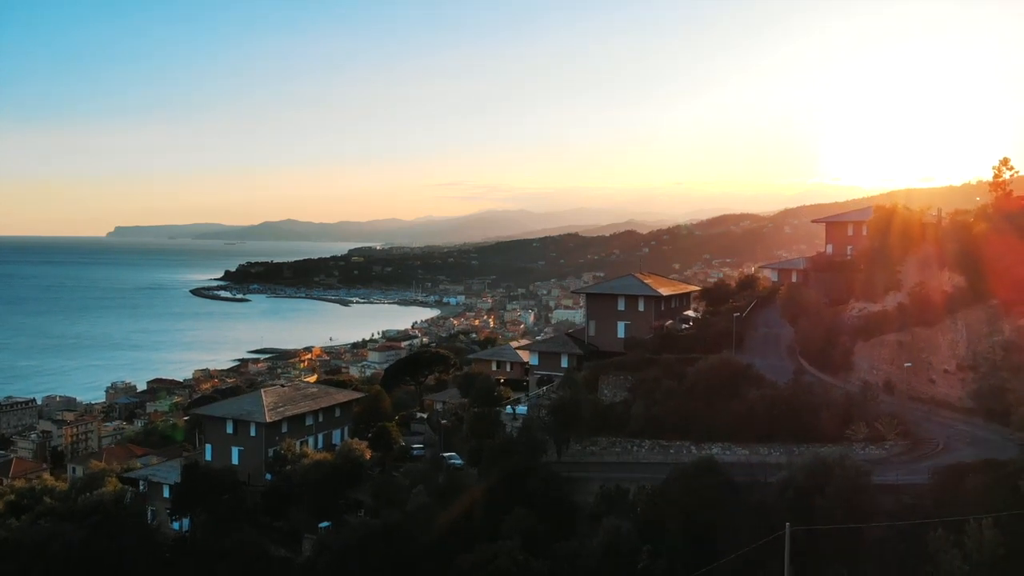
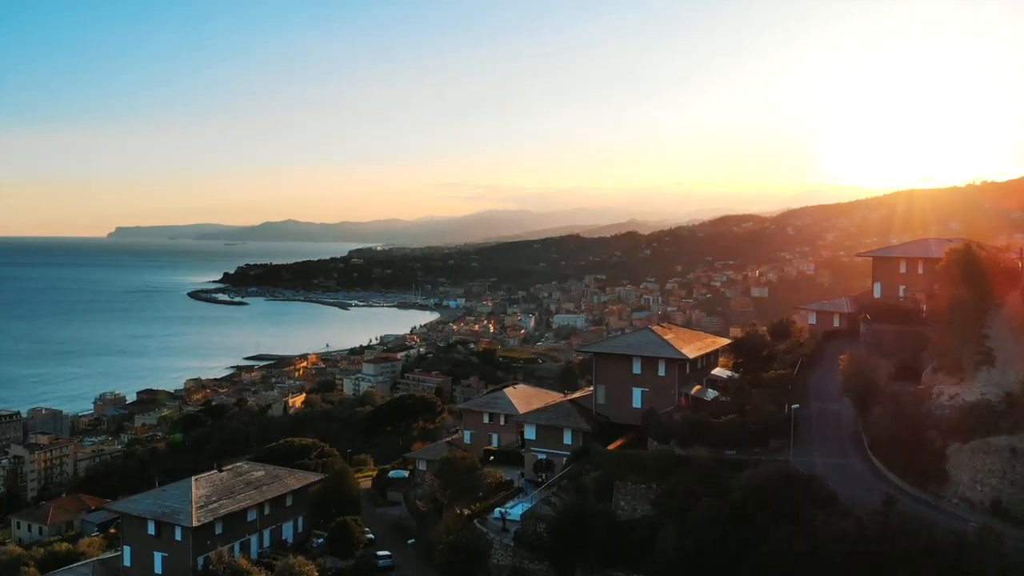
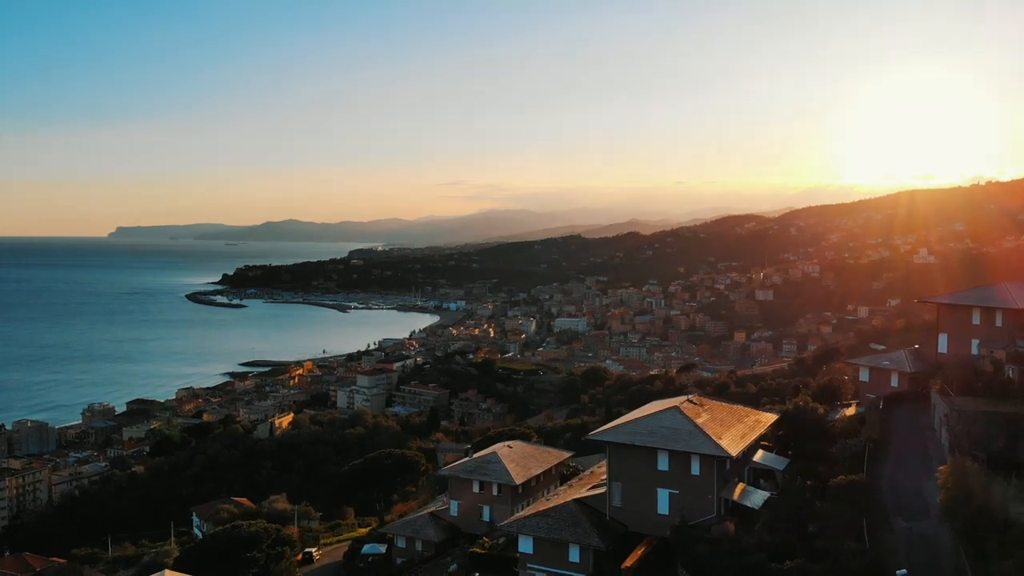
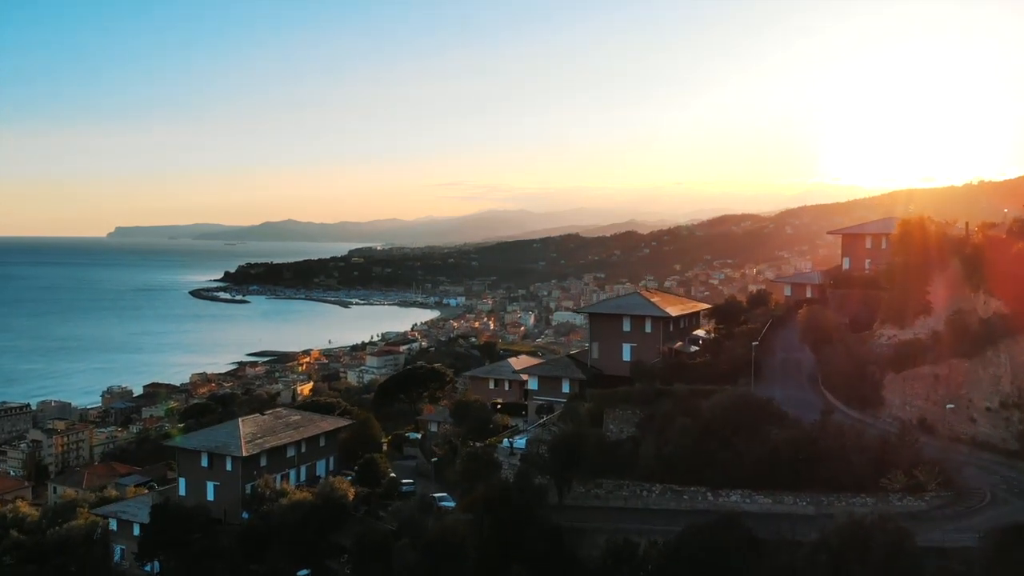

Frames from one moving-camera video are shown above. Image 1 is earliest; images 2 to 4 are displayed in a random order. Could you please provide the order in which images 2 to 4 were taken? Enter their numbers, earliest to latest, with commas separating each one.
4, 2, 3
